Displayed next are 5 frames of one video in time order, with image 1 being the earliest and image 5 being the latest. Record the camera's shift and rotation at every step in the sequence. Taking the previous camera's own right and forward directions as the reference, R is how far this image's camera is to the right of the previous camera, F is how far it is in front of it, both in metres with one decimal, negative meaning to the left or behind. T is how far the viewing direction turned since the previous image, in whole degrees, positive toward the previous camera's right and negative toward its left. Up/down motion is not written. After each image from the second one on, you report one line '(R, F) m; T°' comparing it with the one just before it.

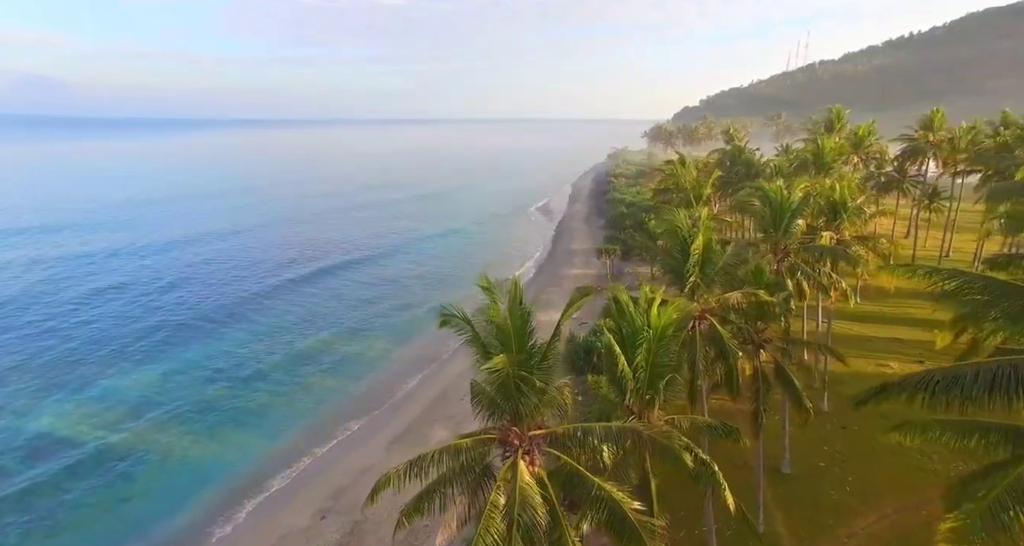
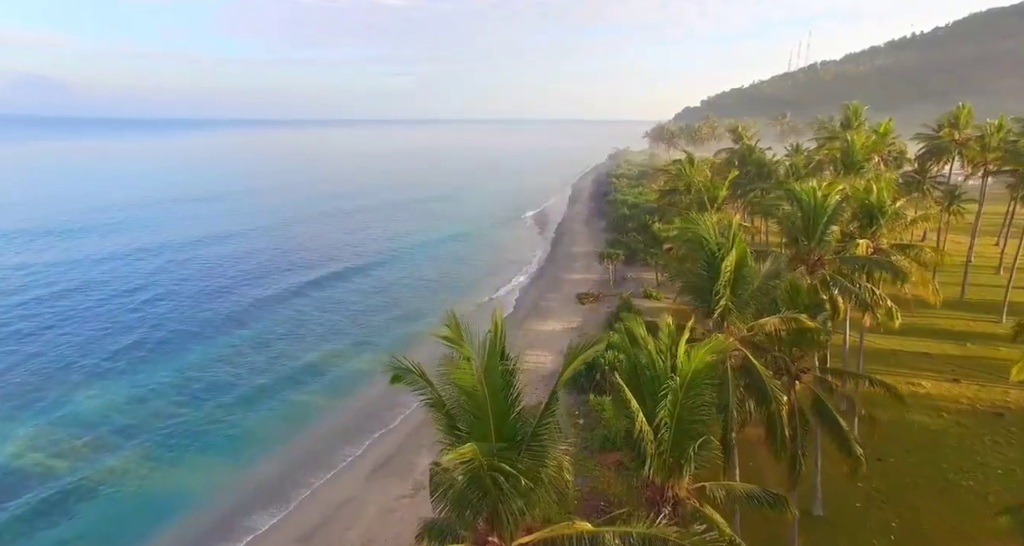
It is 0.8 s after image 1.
(+0.2, +2.6) m; 0°
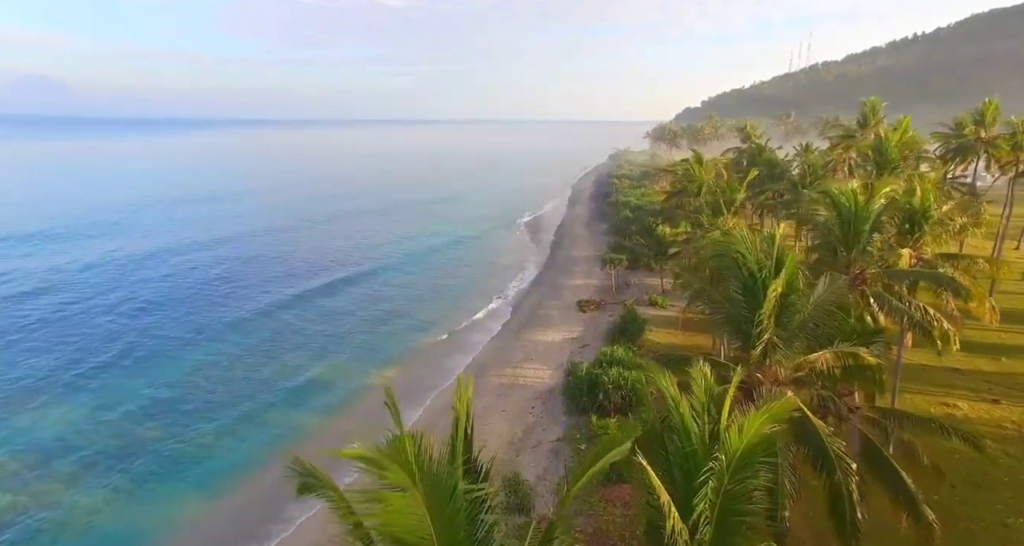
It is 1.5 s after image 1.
(+0.2, +2.3) m; 0°
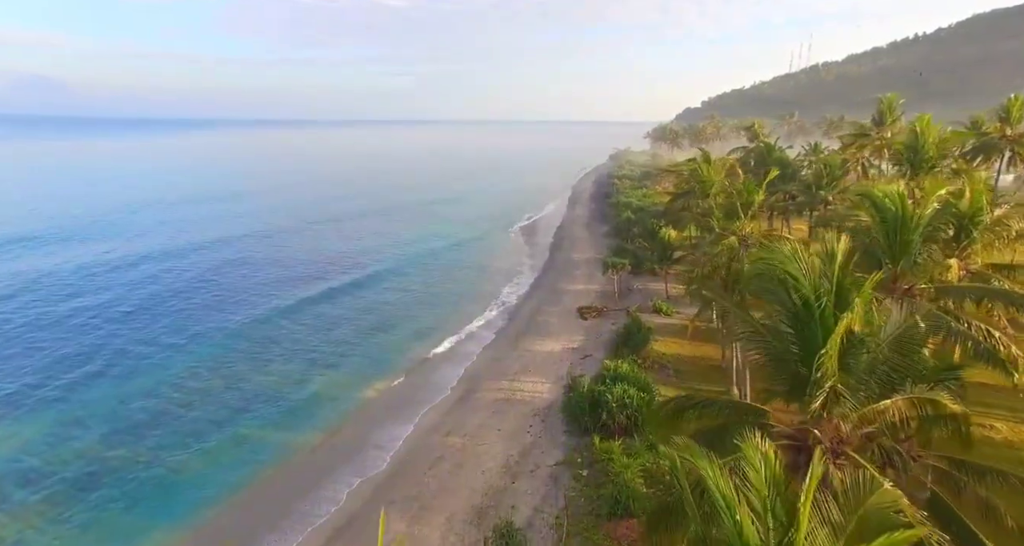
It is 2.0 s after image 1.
(+0.2, +2.0) m; 0°
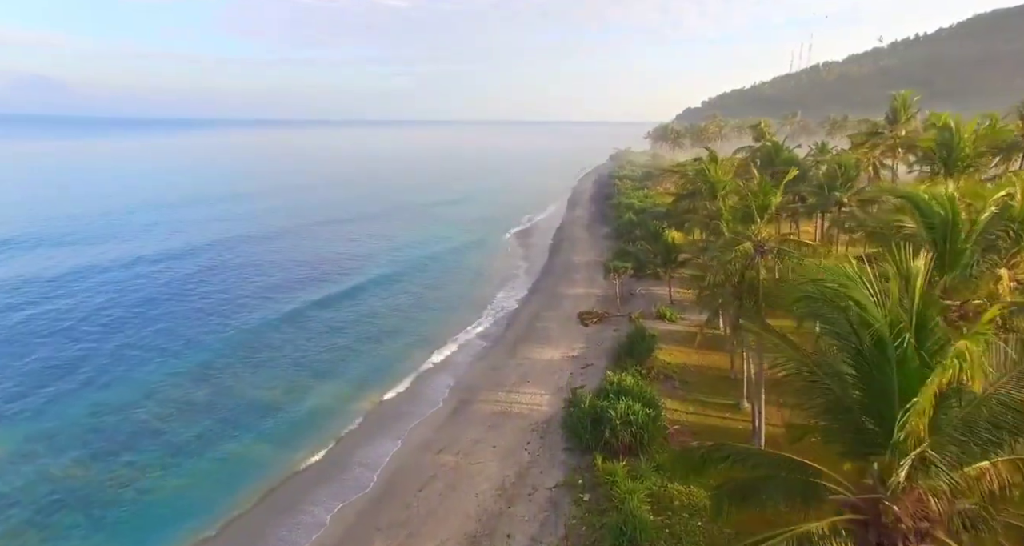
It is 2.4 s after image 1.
(+0.1, +1.6) m; 0°
